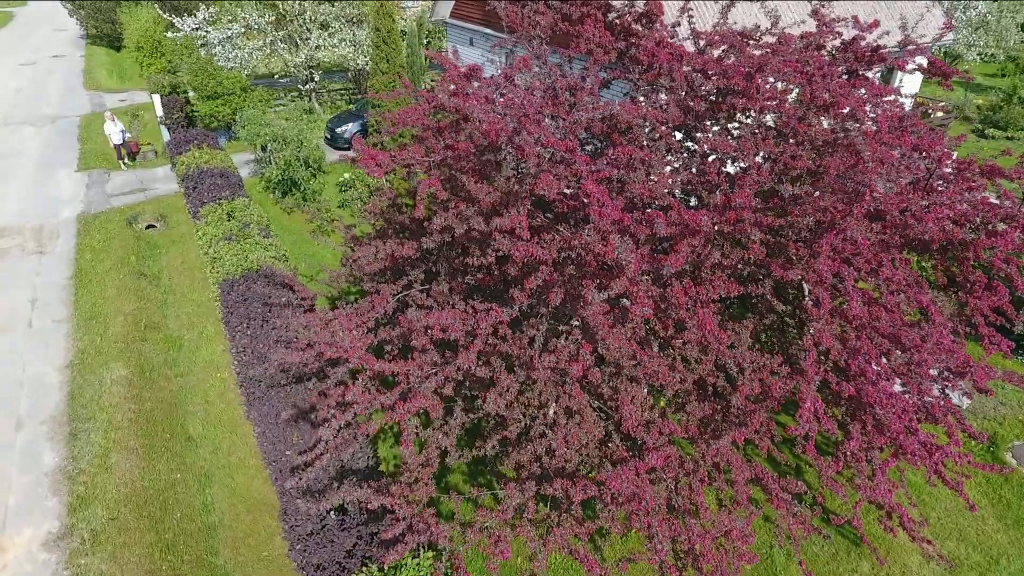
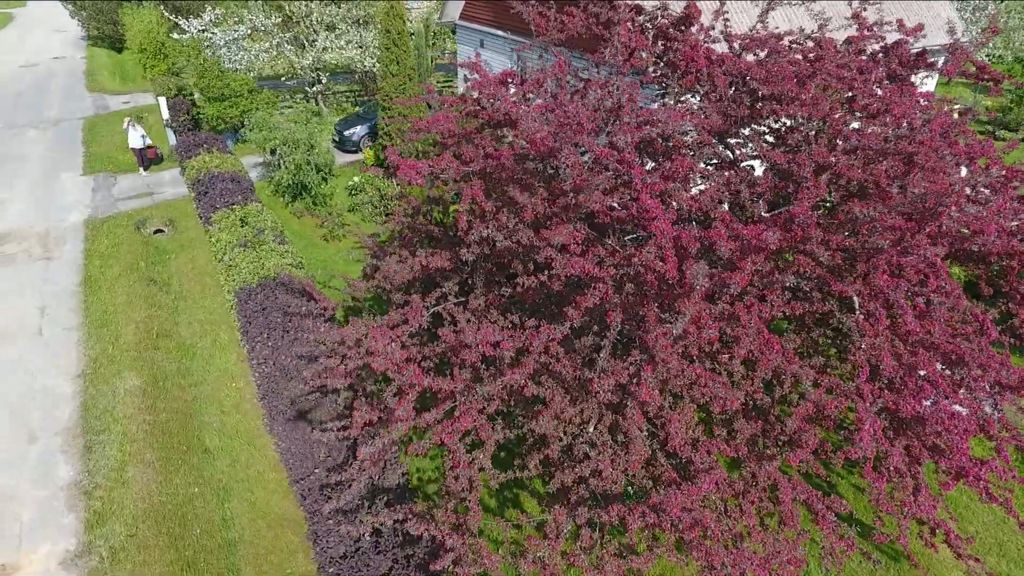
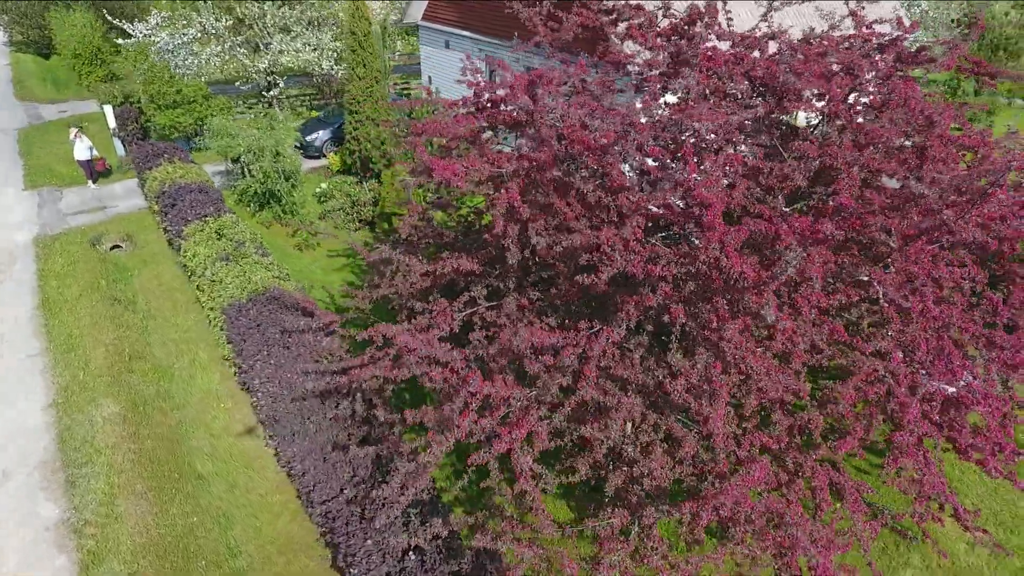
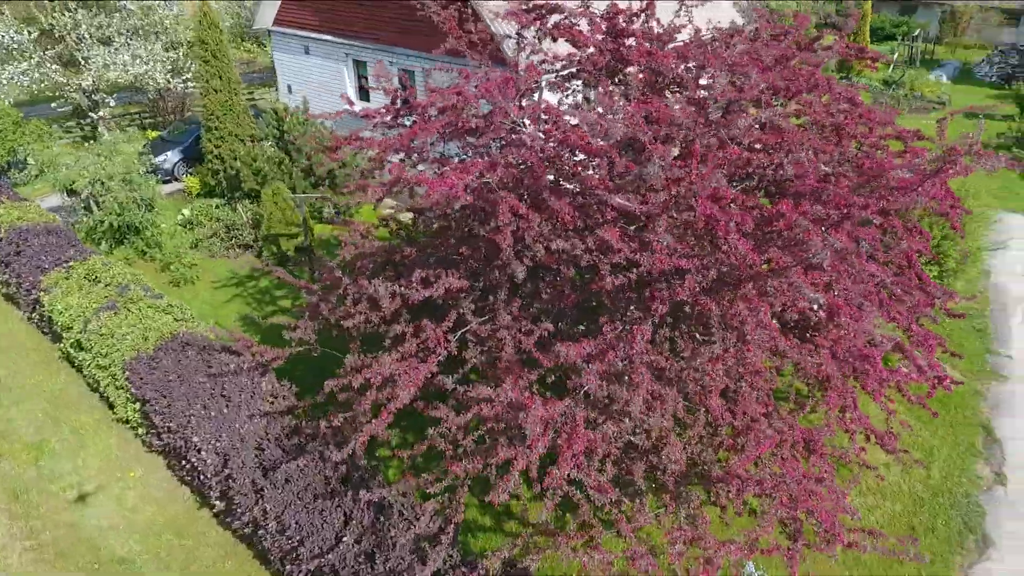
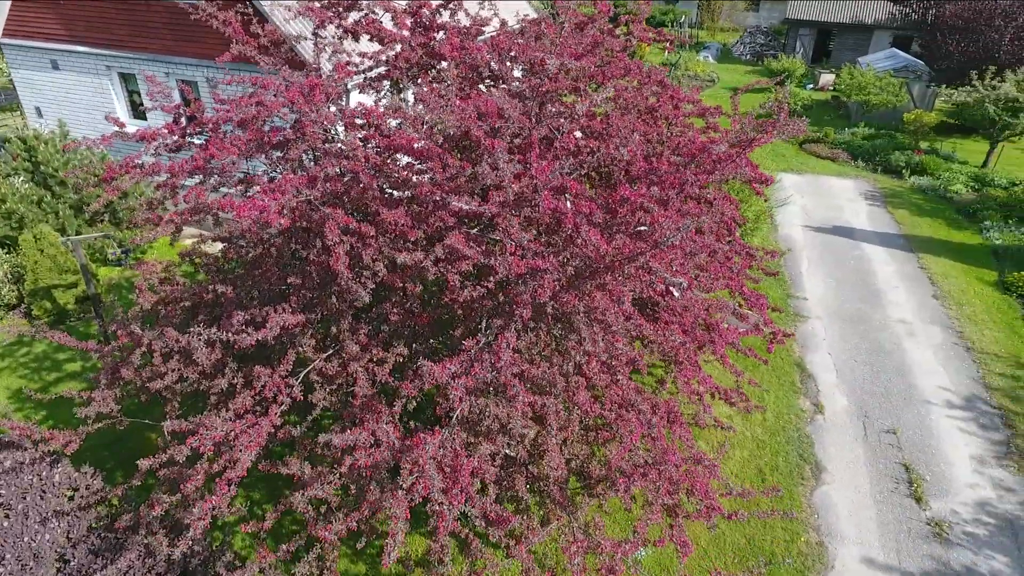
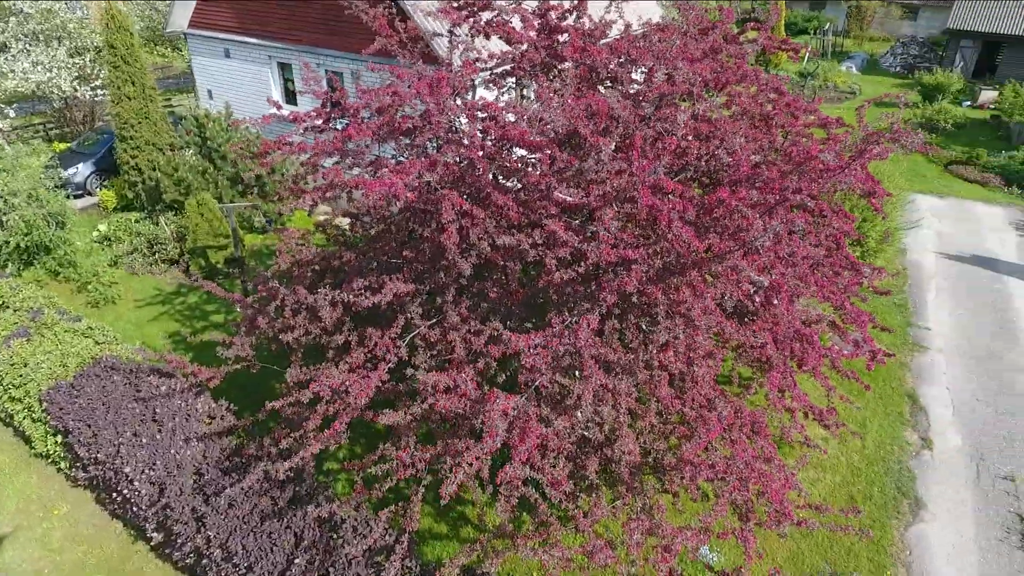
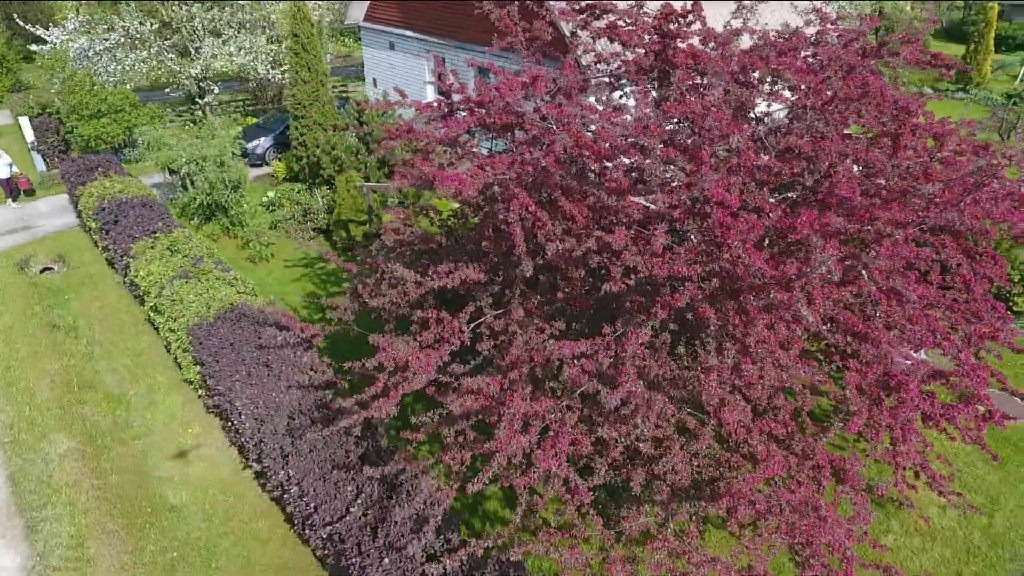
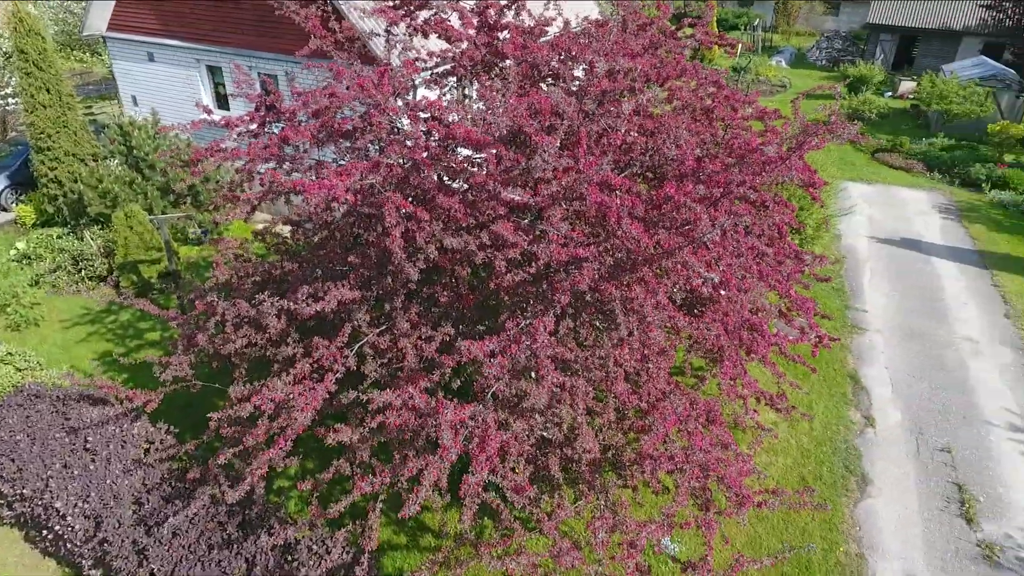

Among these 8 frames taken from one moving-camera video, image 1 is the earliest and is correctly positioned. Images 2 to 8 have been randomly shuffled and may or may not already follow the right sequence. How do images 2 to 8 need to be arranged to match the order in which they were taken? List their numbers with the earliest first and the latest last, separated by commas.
2, 3, 7, 4, 6, 8, 5
